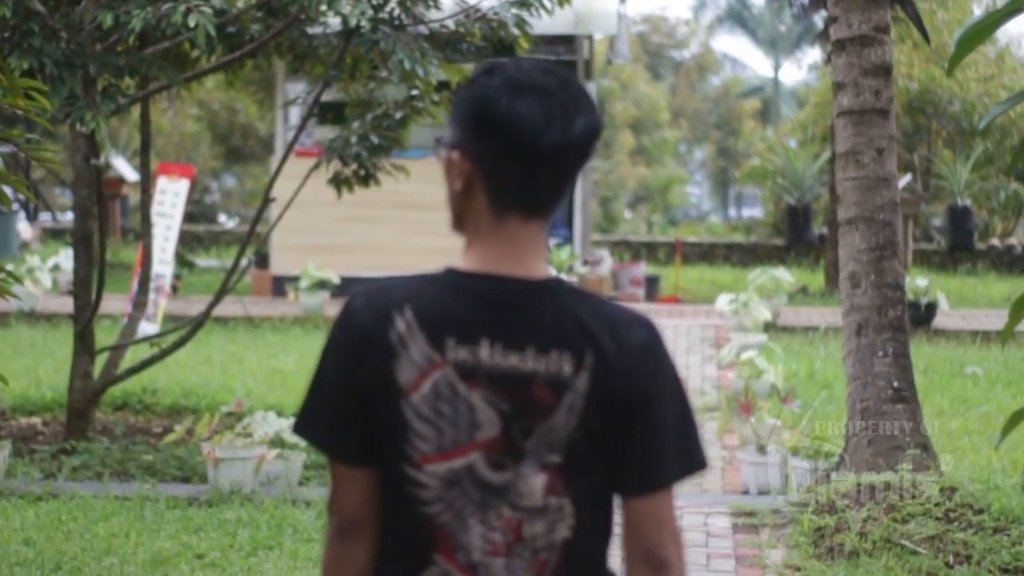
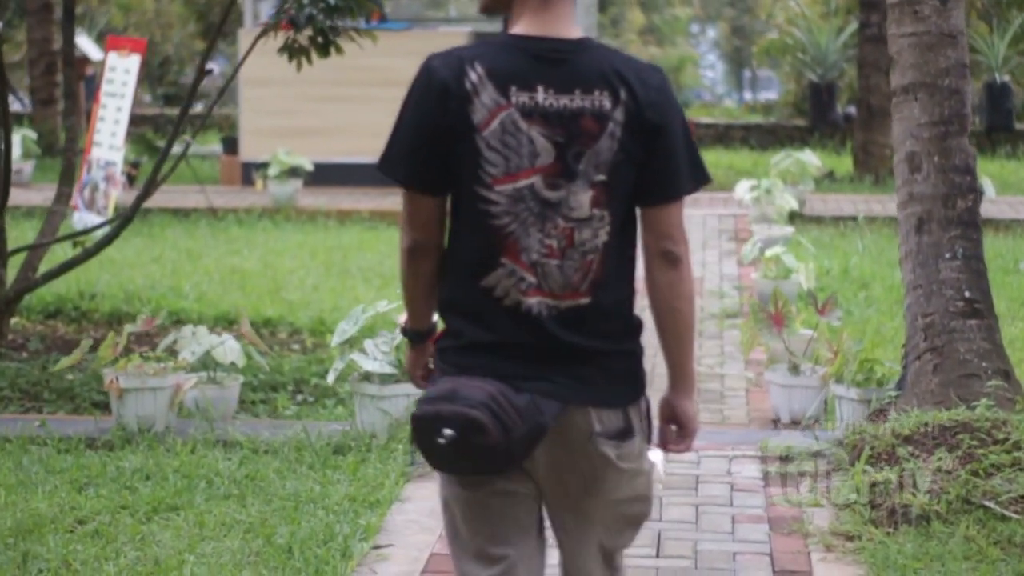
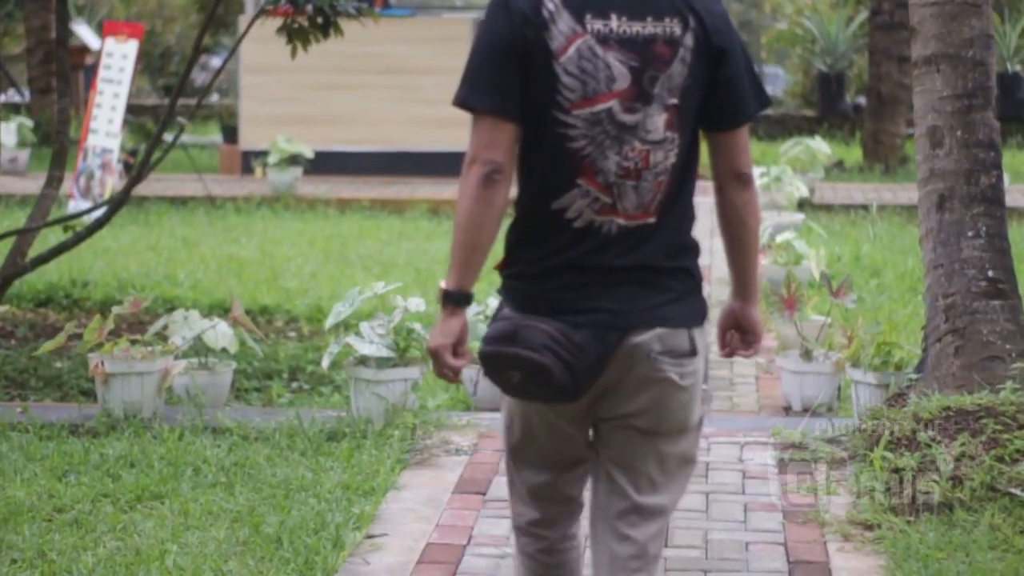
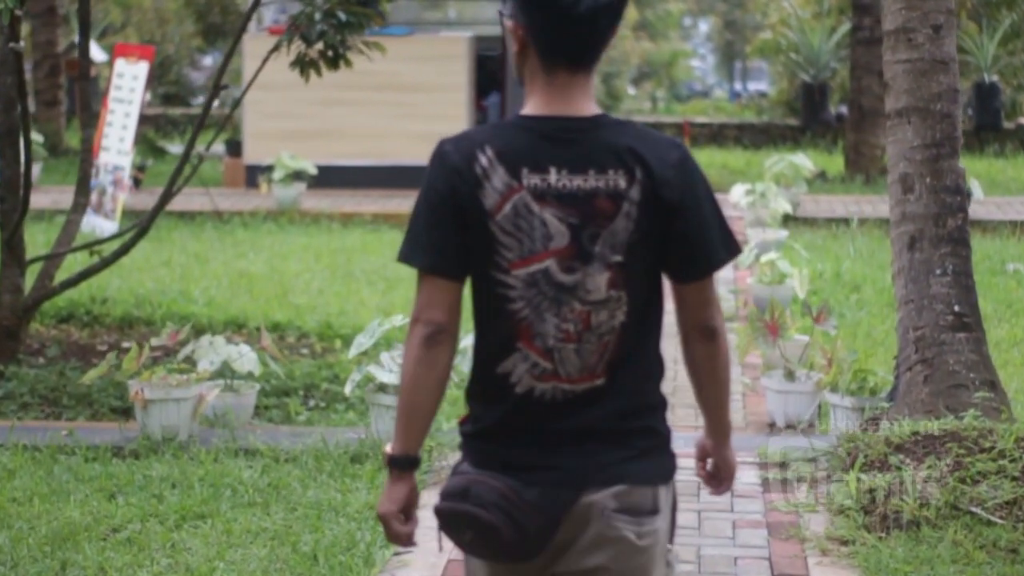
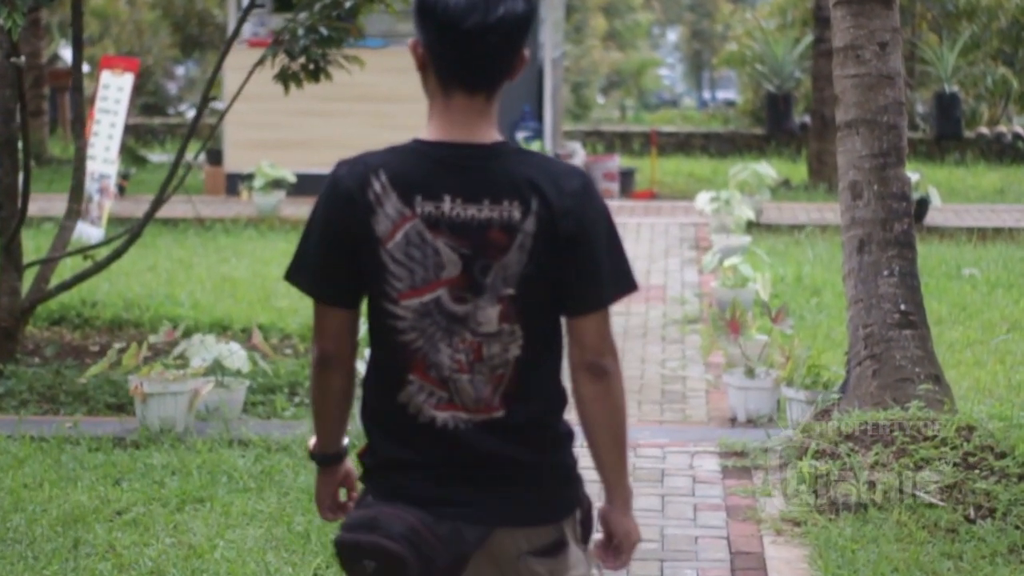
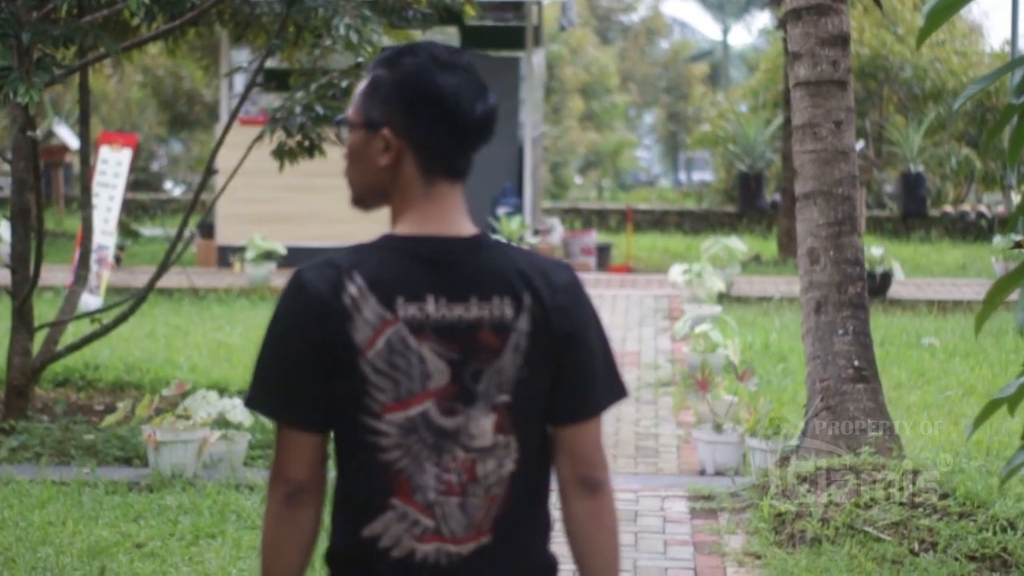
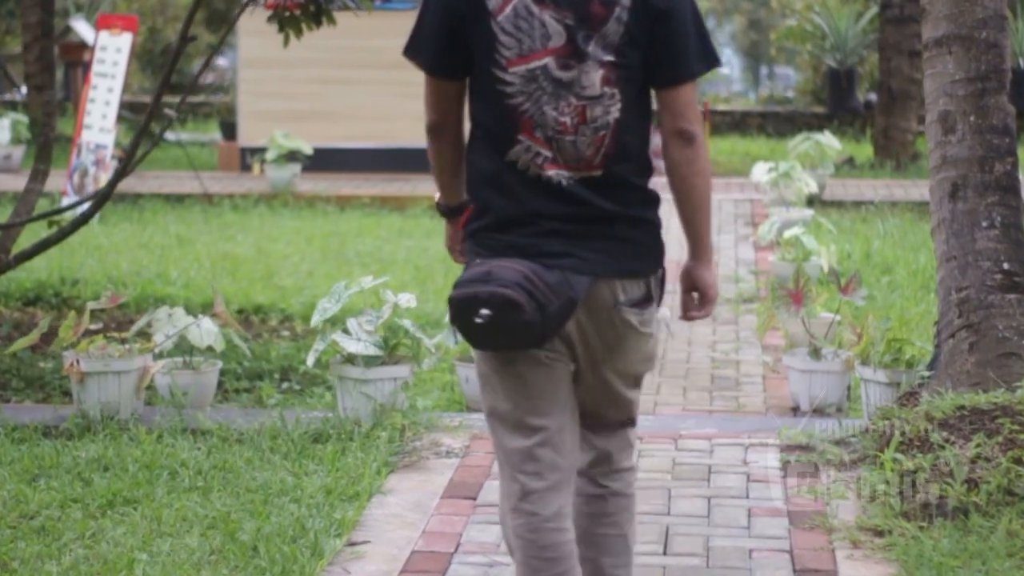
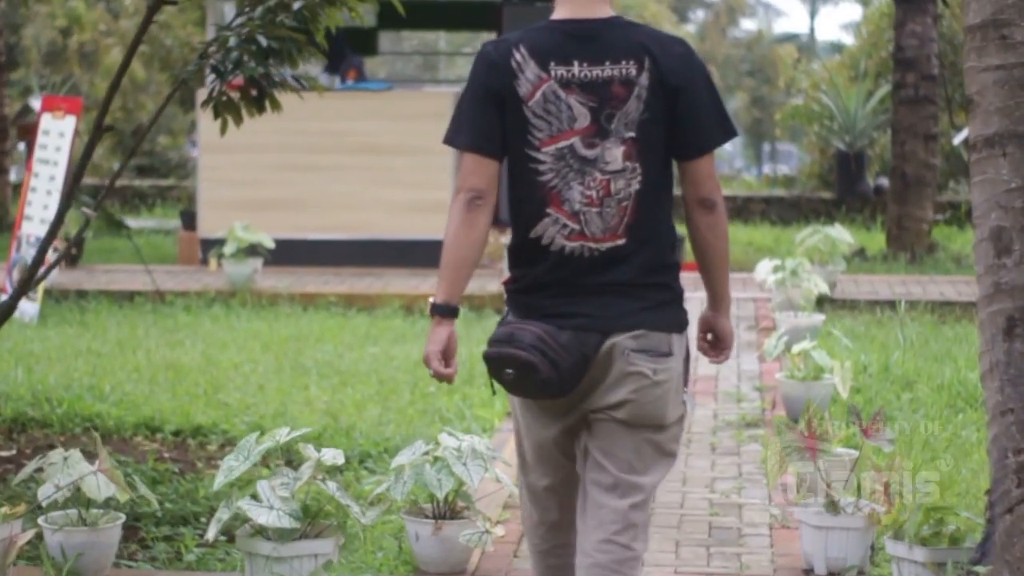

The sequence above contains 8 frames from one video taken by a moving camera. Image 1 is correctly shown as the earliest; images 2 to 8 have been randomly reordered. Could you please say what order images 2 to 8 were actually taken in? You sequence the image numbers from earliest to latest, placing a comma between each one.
6, 5, 4, 2, 3, 7, 8
